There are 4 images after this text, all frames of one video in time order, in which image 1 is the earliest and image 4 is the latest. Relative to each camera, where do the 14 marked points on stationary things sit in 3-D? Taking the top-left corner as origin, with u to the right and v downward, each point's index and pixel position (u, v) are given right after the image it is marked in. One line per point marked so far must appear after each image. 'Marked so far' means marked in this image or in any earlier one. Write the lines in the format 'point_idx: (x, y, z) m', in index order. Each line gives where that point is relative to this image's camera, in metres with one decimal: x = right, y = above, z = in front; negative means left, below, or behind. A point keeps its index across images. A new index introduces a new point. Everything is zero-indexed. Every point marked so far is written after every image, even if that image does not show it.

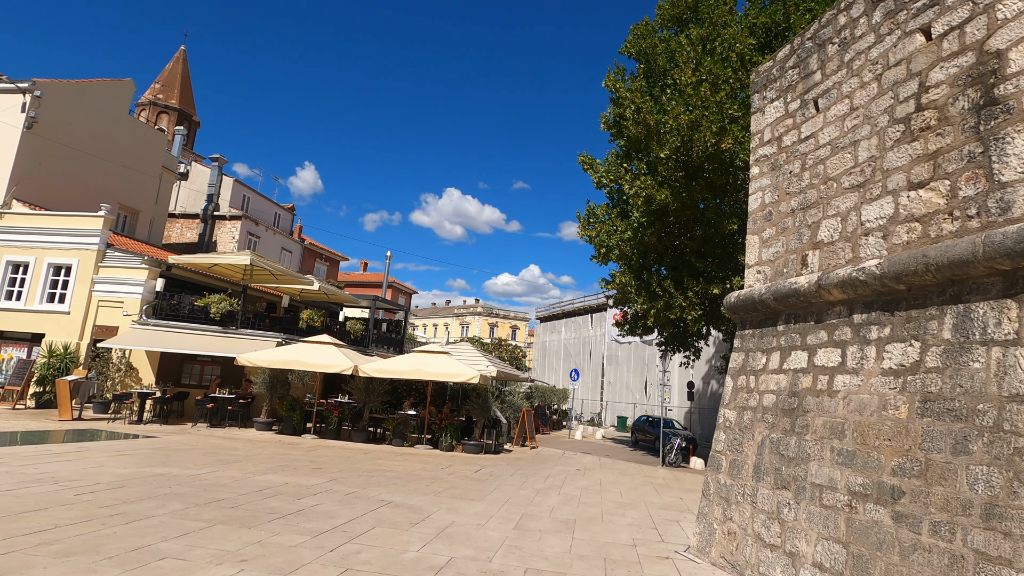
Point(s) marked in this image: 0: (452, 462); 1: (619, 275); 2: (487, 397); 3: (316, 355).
0: (-1.5, -4.4, +13.3) m
1: (+3.6, +0.4, +17.7) m
2: (-0.8, -3.3, +16.1) m
3: (-5.6, -1.9, +15.1) m
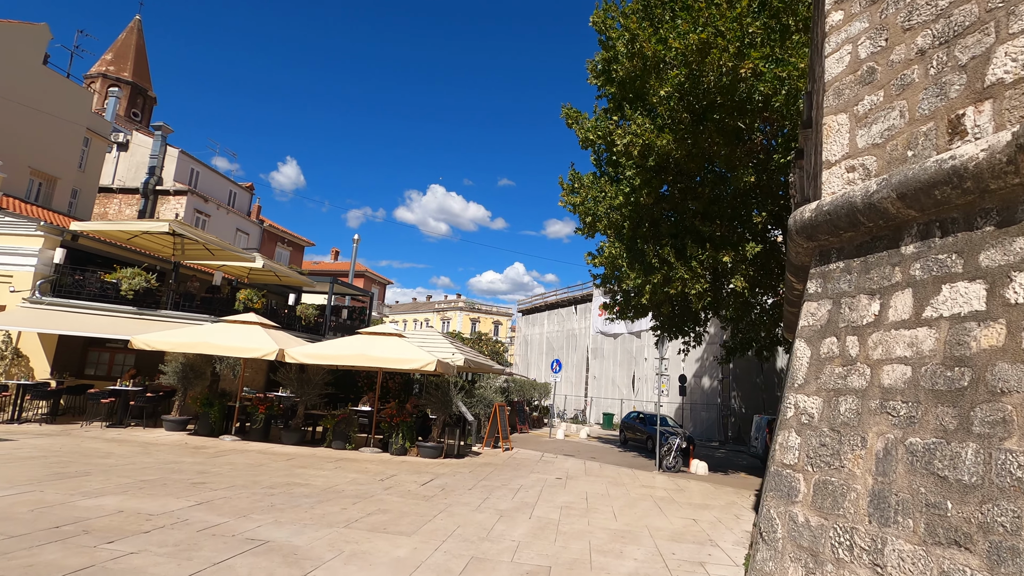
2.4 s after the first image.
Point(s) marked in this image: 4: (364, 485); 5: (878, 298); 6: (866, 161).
0: (-2.3, -3.6, +10.5) m
1: (+2.7, +1.2, +14.9) m
2: (-1.6, -2.5, +13.3) m
3: (-6.4, -1.1, +12.2) m
4: (-2.4, -3.2, +8.7) m
5: (+2.5, -0.1, +3.7) m
6: (+2.7, +1.0, +4.1) m
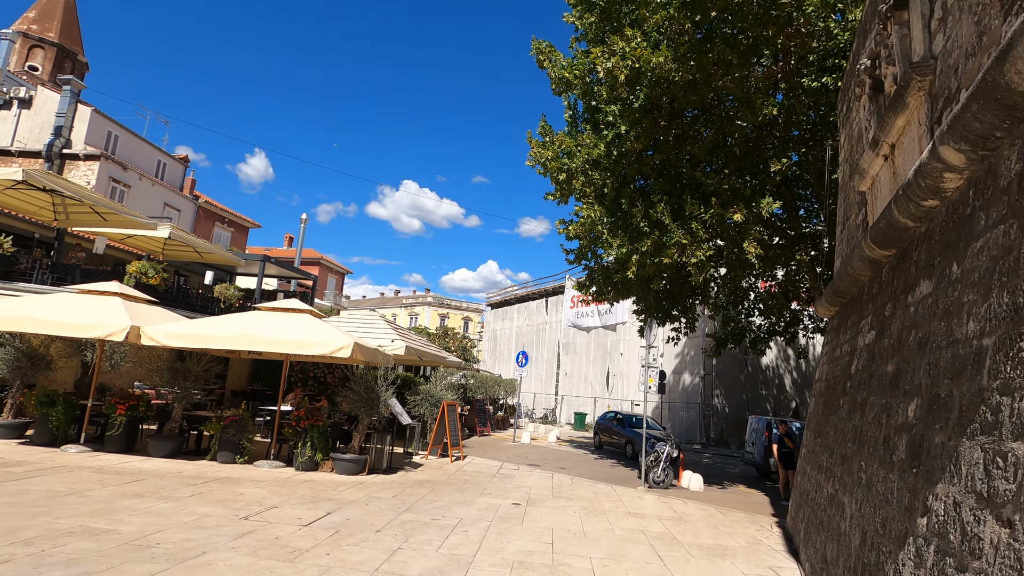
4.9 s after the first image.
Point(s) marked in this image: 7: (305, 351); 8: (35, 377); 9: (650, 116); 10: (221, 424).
0: (-3.1, -2.9, +7.4) m
1: (+1.7, +1.8, +12.1) m
2: (-2.6, -1.8, +10.2) m
3: (-7.3, -0.3, +8.9) m
4: (-3.2, -2.6, +5.6) m
5: (+2.0, +0.5, +0.8) m
6: (+2.2, +1.6, +1.2) m
7: (-3.3, -1.0, +8.4) m
8: (-9.3, -1.8, +10.5) m
9: (+2.7, +3.5, +10.5) m
10: (-5.3, -2.5, +9.7) m
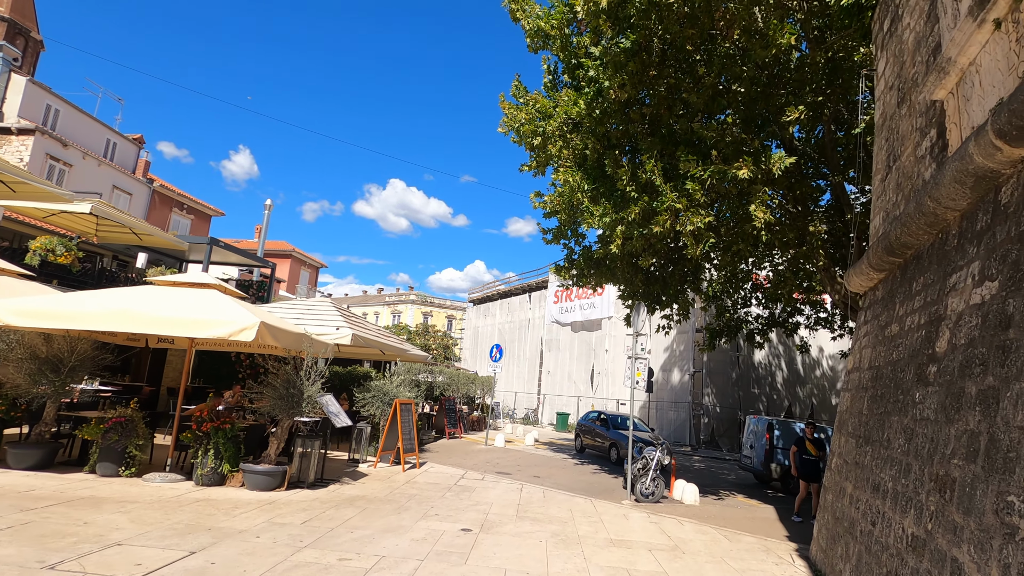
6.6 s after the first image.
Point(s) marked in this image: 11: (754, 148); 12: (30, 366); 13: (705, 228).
0: (-3.7, -2.5, +5.5) m
1: (+1.0, +2.3, +10.3) m
2: (-3.2, -1.4, +8.3) m
3: (-7.9, +0.1, +6.9) m
4: (-3.8, -2.1, +3.7) m
5: (+1.6, +1.0, -1.0) m
6: (+1.8, +2.0, -0.6) m
7: (-3.9, -0.5, +6.5) m
8: (-10.0, -1.3, +8.4) m
9: (+2.1, +3.9, +8.7) m
10: (-6.0, -2.0, +7.7) m
11: (+4.0, +2.2, +8.8) m
12: (-7.2, -1.2, +8.1) m
13: (+3.2, +1.0, +8.7) m
